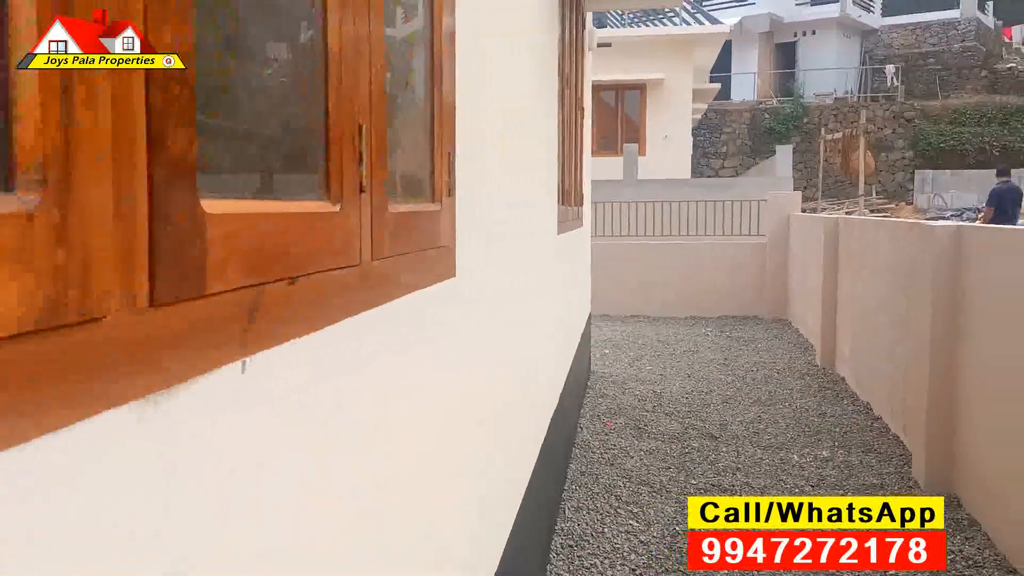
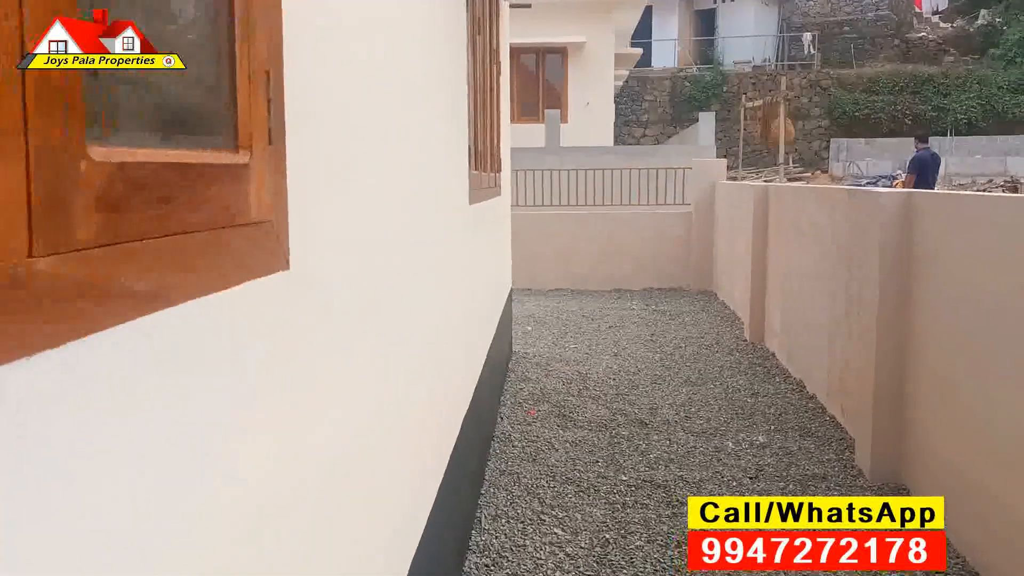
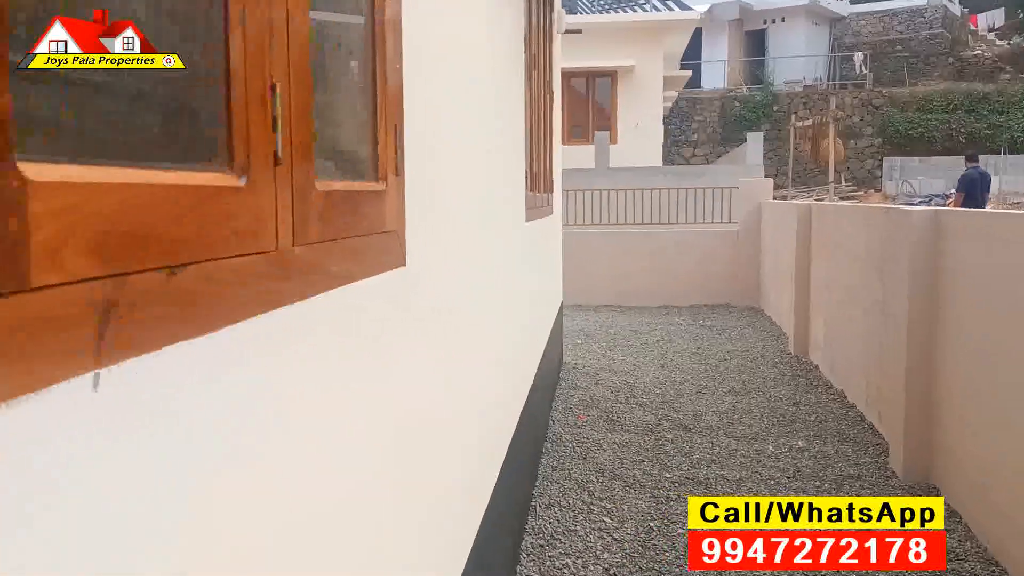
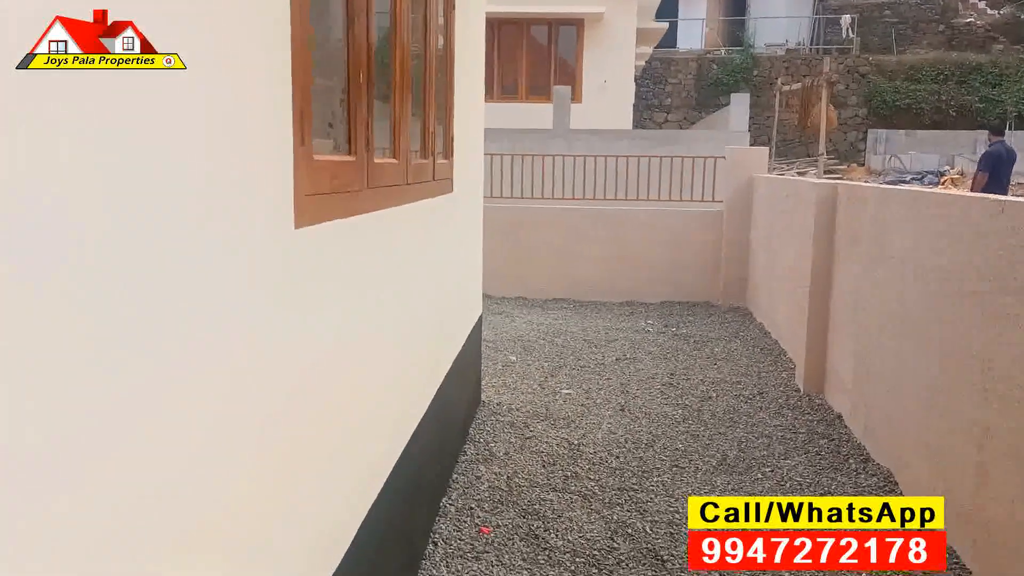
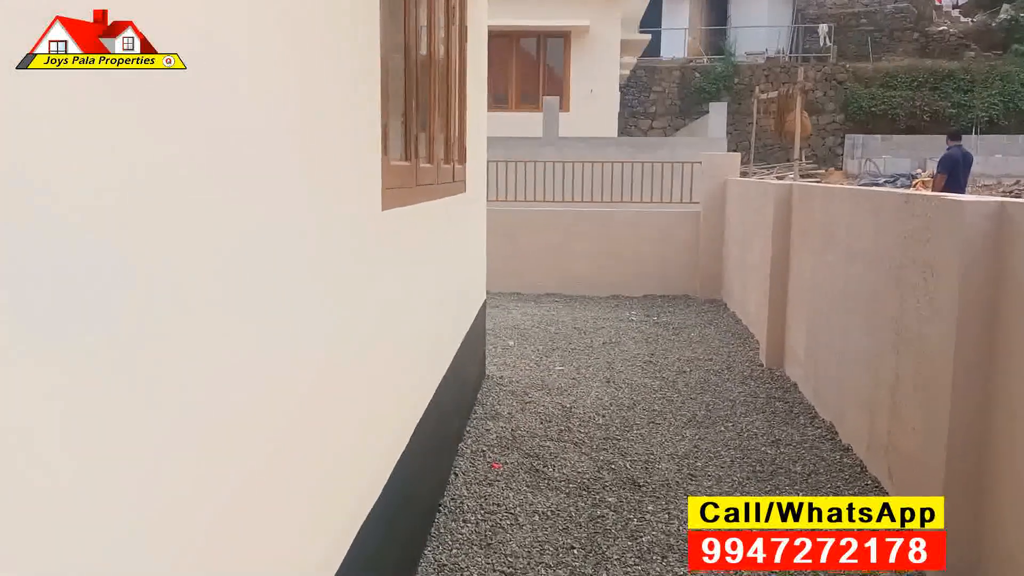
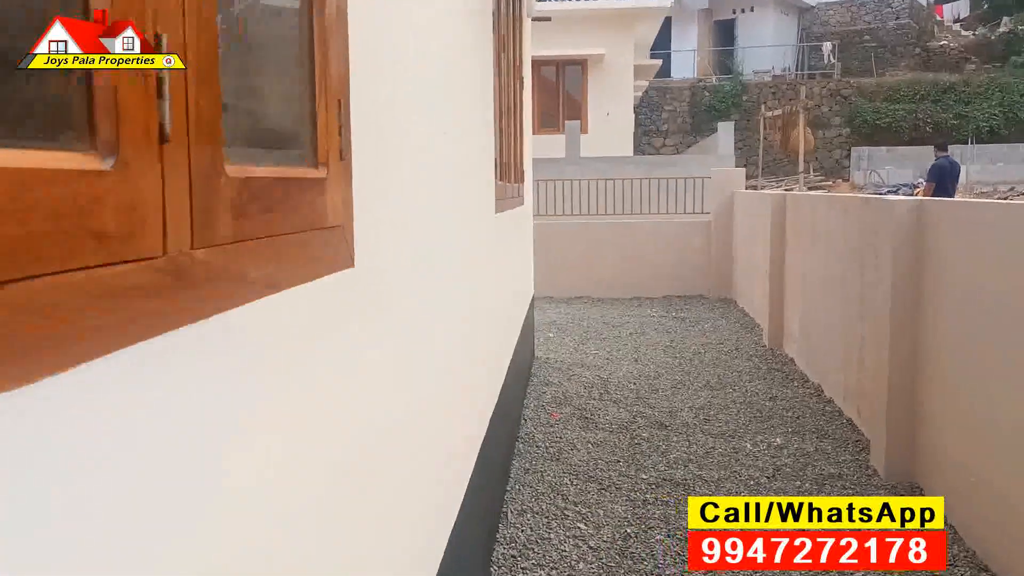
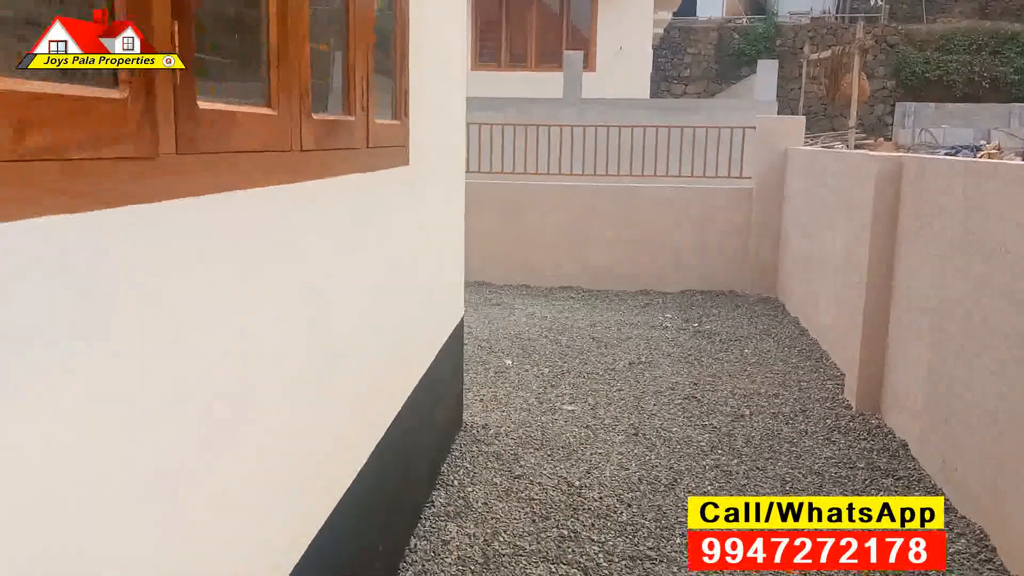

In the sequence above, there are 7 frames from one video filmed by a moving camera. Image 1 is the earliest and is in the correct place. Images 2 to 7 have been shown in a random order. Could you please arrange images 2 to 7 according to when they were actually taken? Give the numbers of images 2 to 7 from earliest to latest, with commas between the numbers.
3, 6, 2, 5, 4, 7
